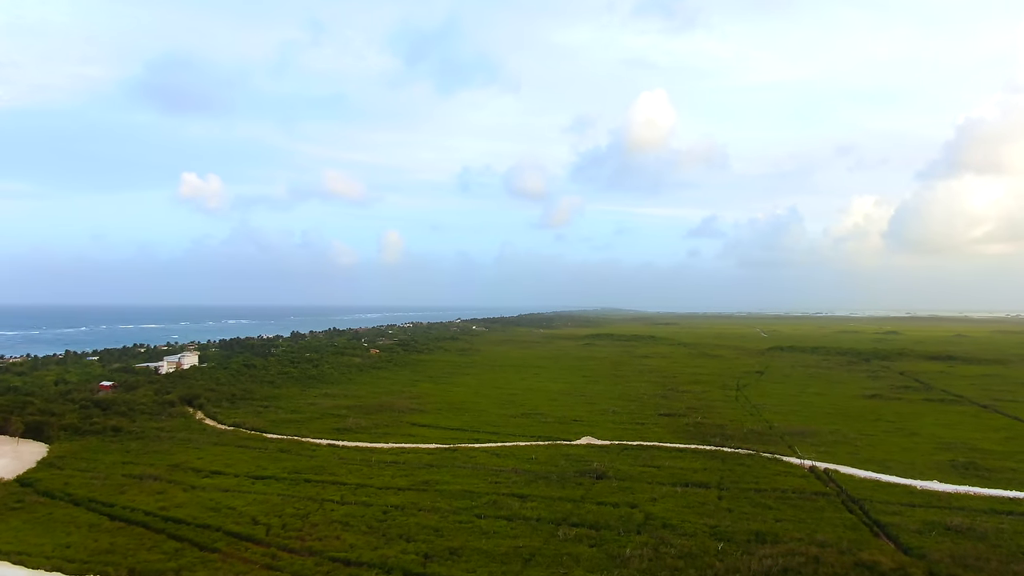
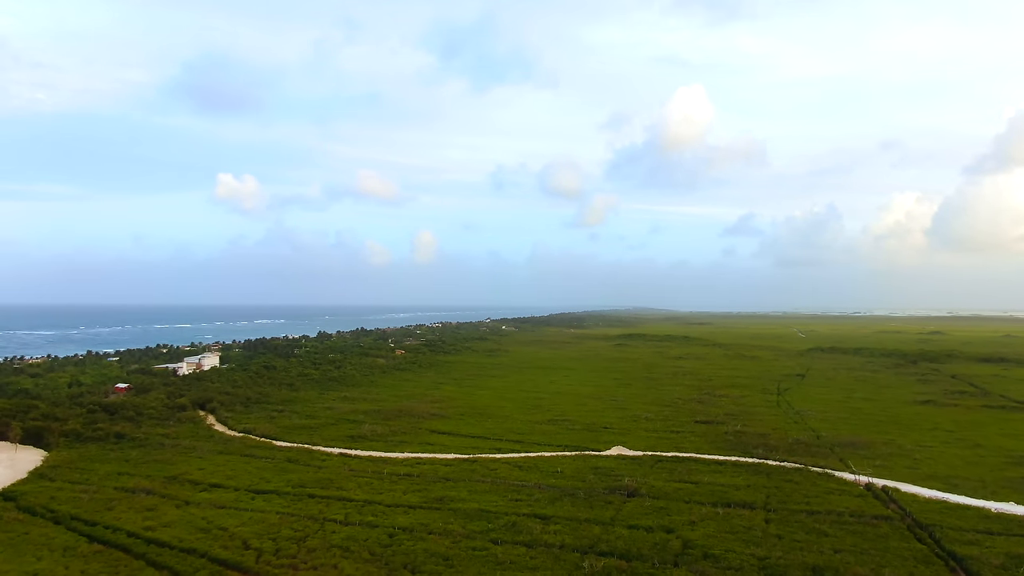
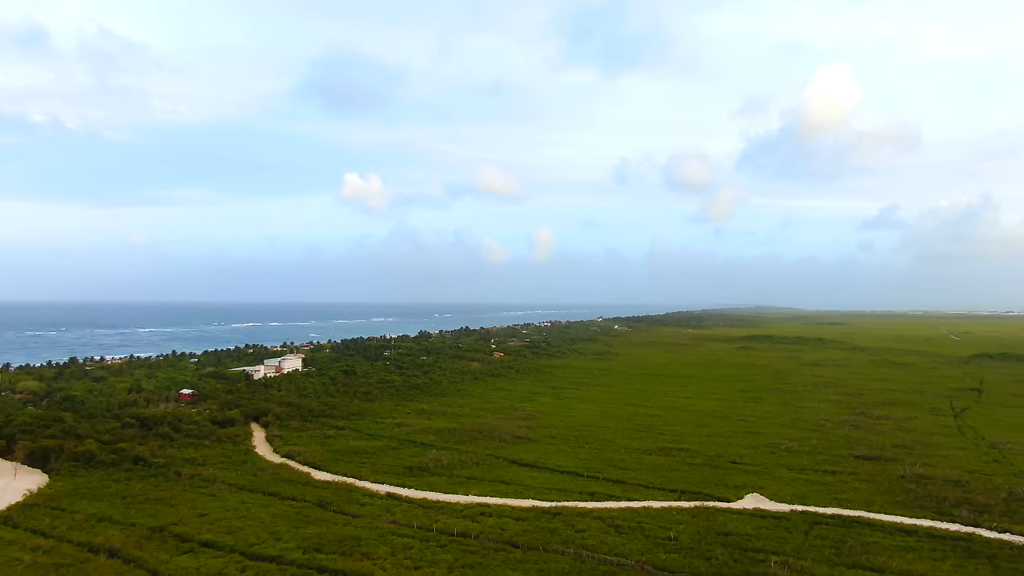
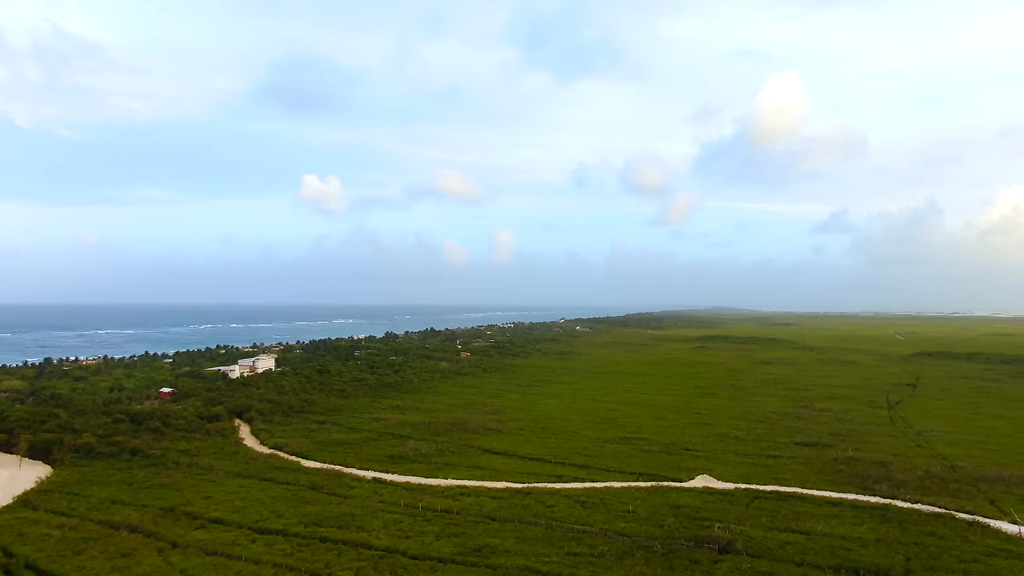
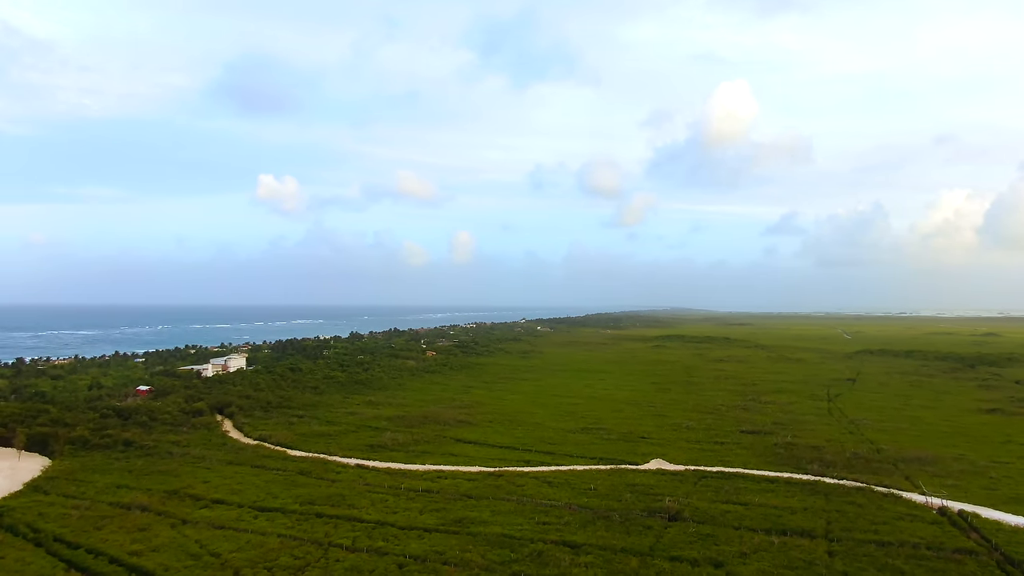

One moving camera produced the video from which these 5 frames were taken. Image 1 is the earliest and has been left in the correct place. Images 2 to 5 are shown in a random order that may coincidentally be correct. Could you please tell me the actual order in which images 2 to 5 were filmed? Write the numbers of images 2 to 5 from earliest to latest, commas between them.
2, 5, 4, 3
